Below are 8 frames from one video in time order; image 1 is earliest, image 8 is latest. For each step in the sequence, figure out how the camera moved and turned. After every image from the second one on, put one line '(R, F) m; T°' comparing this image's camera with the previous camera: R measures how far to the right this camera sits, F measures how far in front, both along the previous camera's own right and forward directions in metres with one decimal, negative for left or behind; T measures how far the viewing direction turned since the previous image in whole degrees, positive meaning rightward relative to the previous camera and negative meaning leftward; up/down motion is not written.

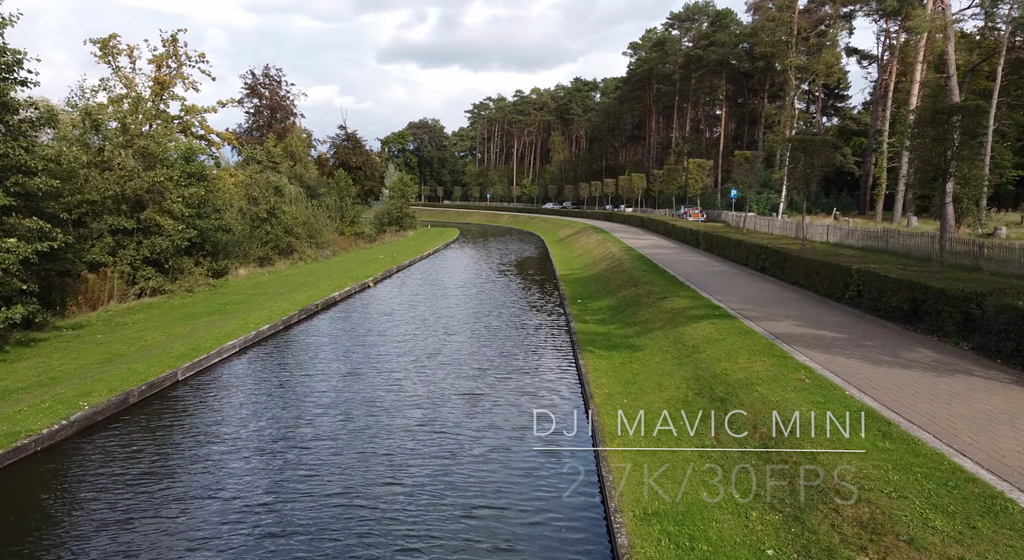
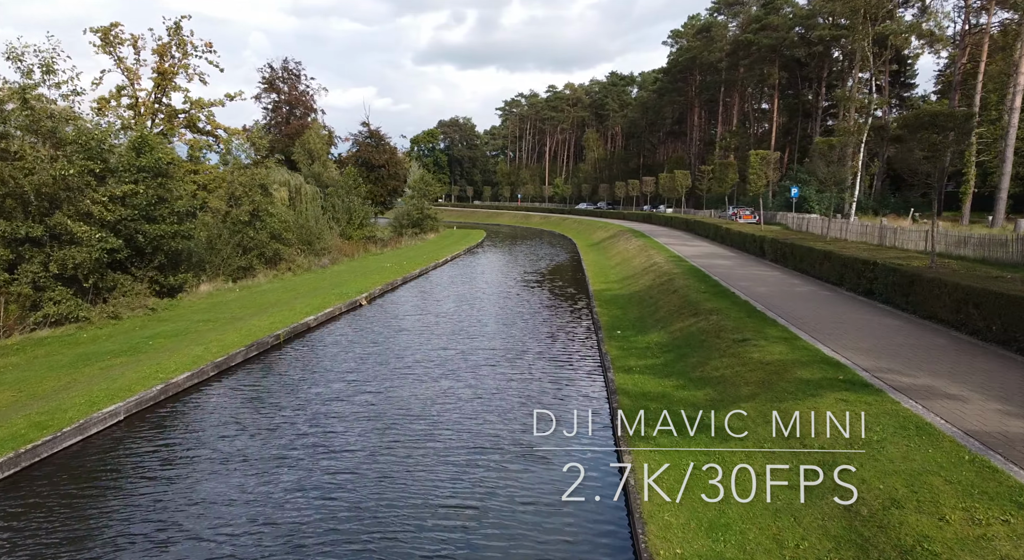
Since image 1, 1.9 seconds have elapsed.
(+0.3, +5.0) m; -3°
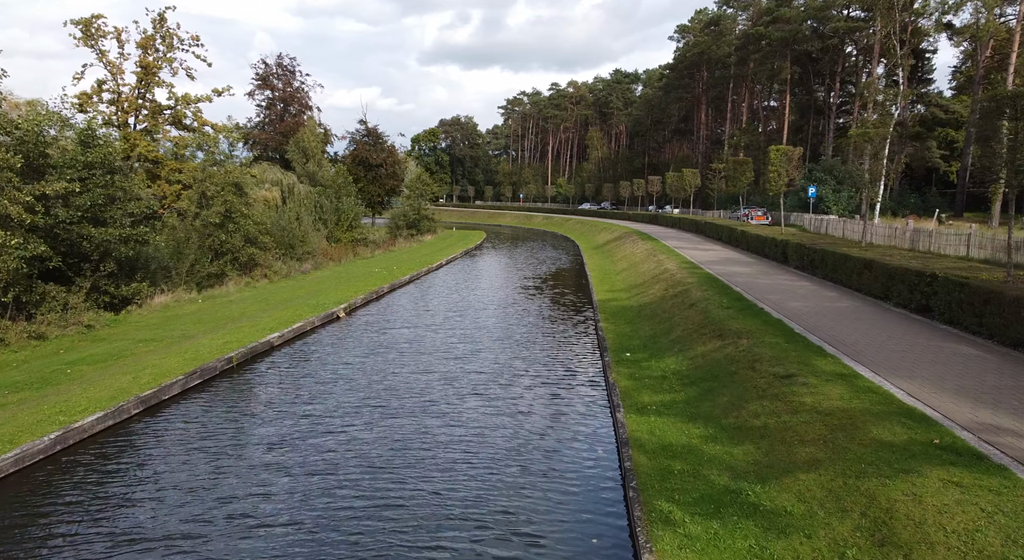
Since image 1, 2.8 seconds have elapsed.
(+0.2, +2.4) m; 0°
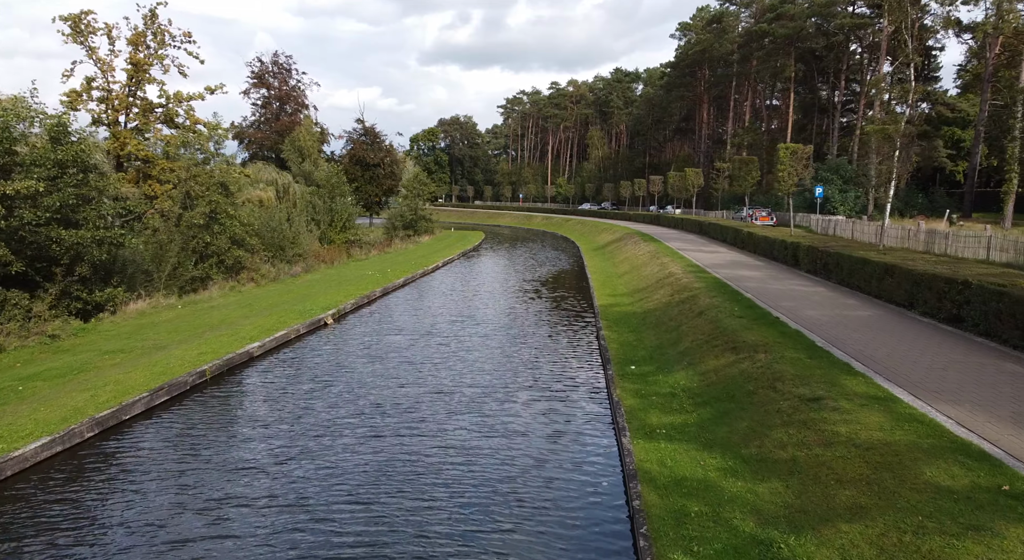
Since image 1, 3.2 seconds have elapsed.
(+0.1, +1.0) m; 0°
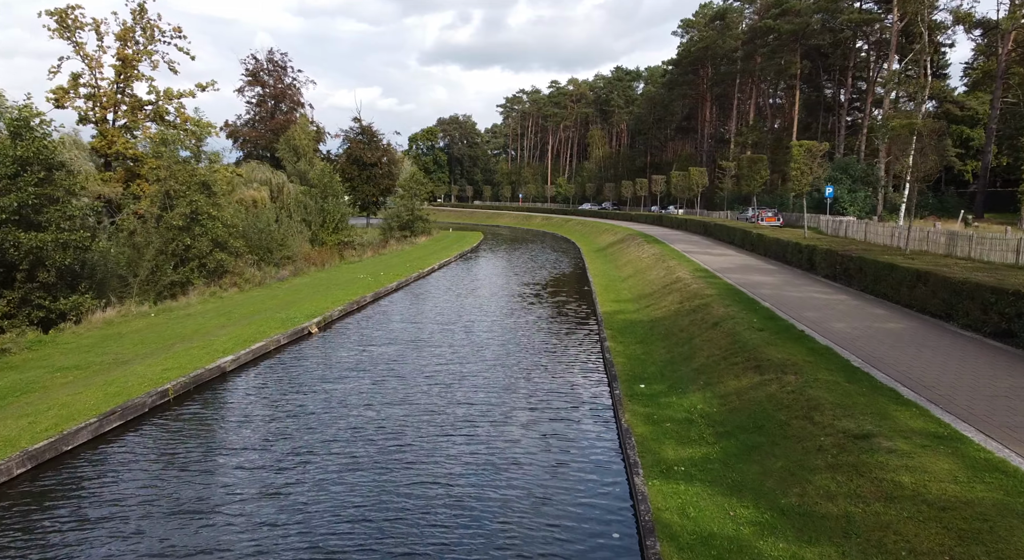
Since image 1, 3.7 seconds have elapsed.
(+0.1, +1.3) m; 0°
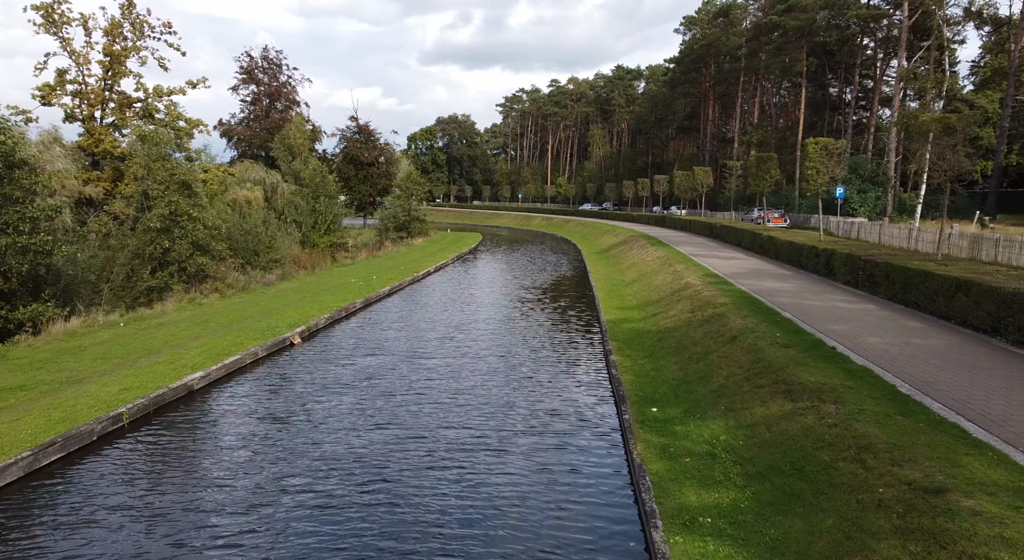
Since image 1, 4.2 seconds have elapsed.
(0.0, +1.3) m; 0°
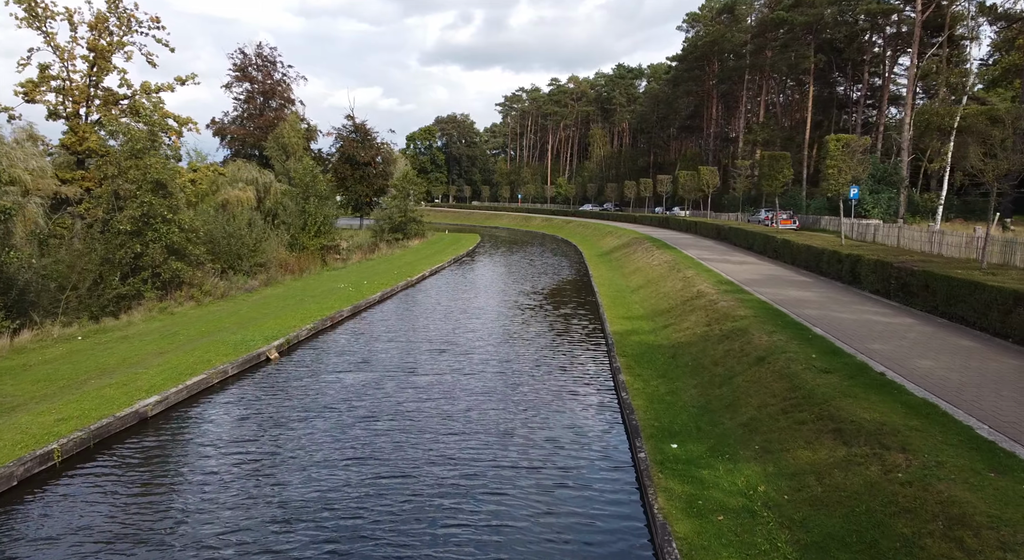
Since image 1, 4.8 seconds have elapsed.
(0.0, +1.5) m; 0°
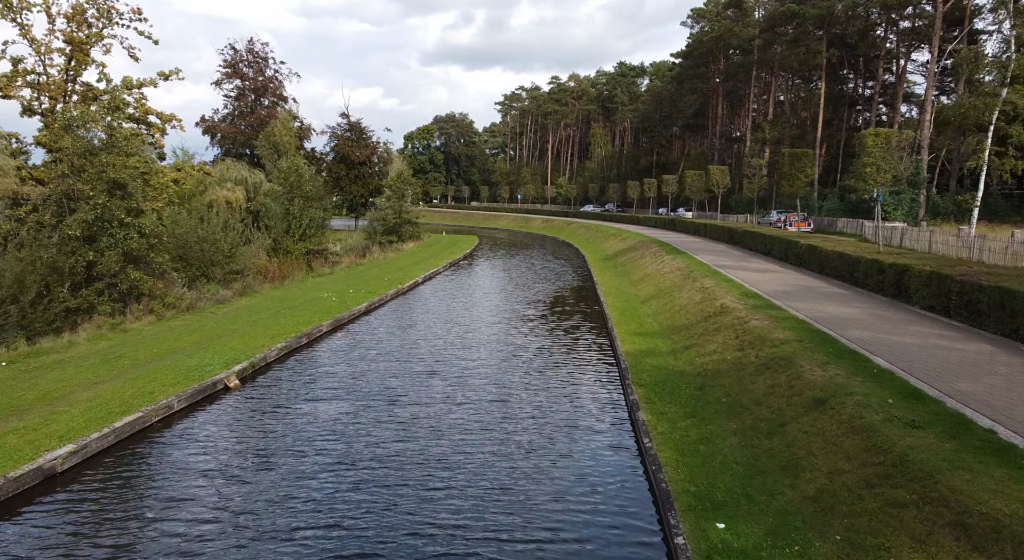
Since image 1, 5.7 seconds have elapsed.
(0.0, +2.1) m; 0°
